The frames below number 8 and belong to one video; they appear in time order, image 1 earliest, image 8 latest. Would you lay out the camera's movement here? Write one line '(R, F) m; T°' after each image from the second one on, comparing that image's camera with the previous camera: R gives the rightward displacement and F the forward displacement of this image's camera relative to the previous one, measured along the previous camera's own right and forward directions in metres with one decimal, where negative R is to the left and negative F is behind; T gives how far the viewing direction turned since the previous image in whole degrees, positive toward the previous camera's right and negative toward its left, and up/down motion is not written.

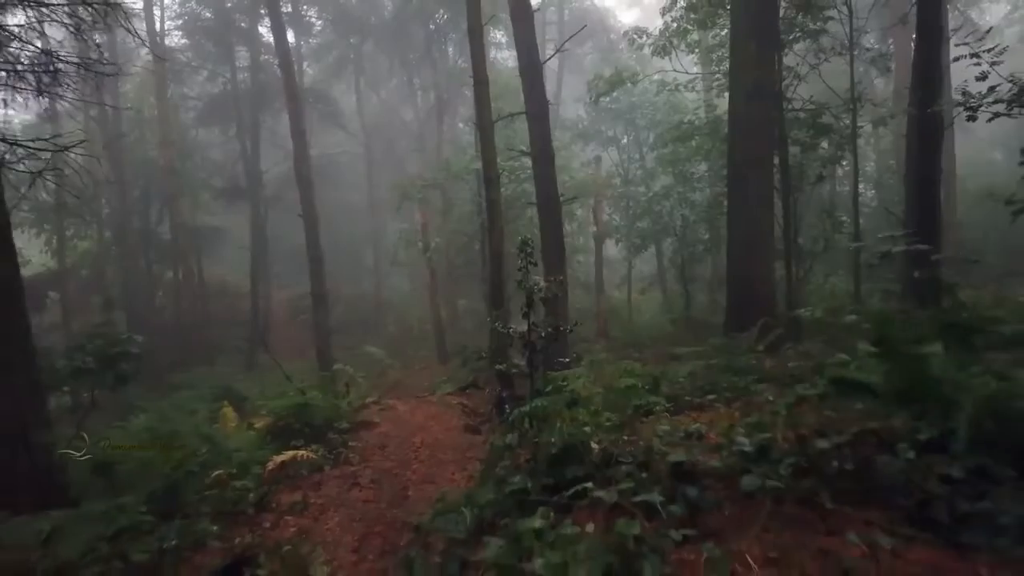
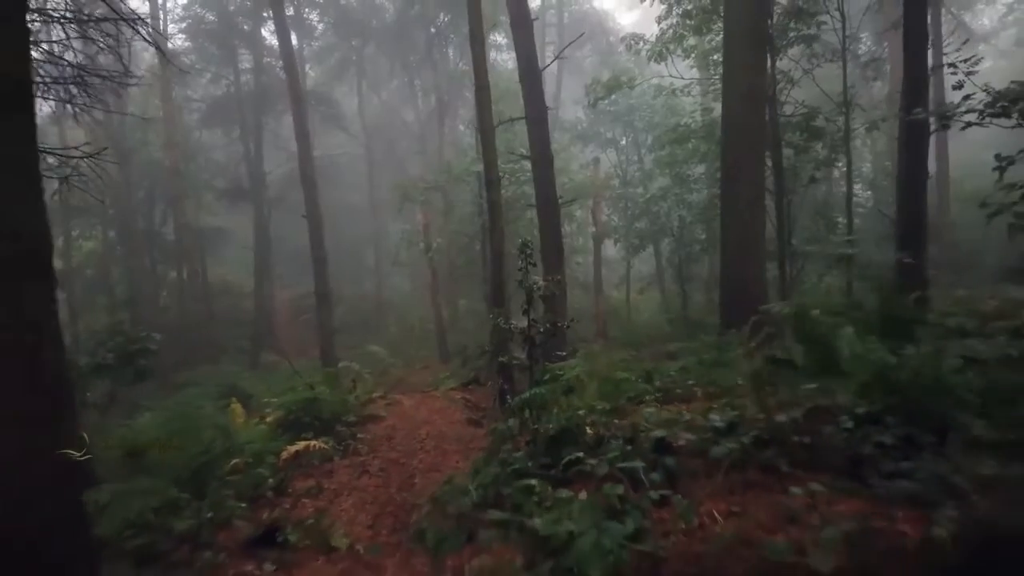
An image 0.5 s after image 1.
(0.0, -0.4) m; 0°
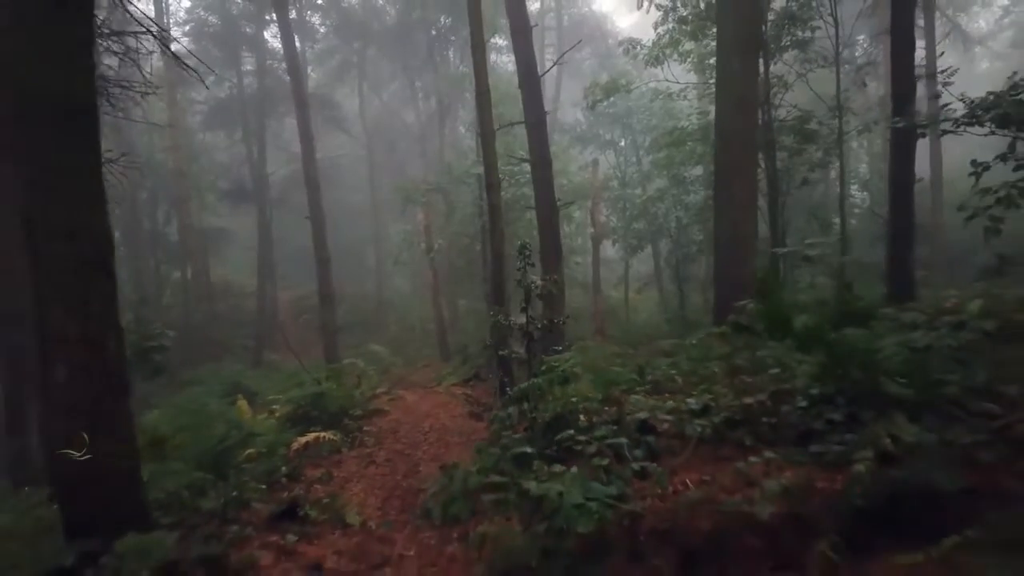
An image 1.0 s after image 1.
(0.0, -0.4) m; 0°
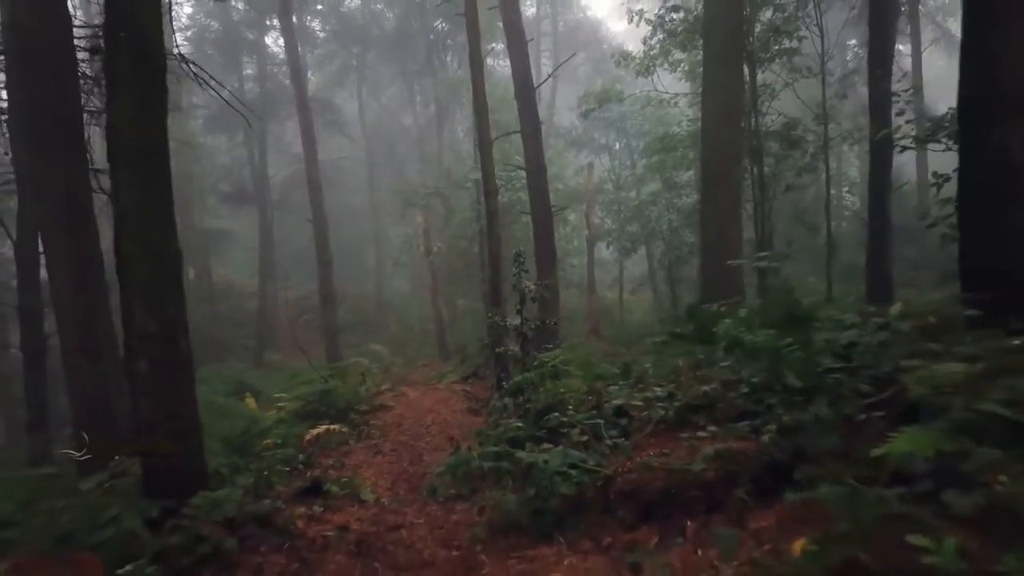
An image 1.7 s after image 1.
(0.0, -0.7) m; 0°
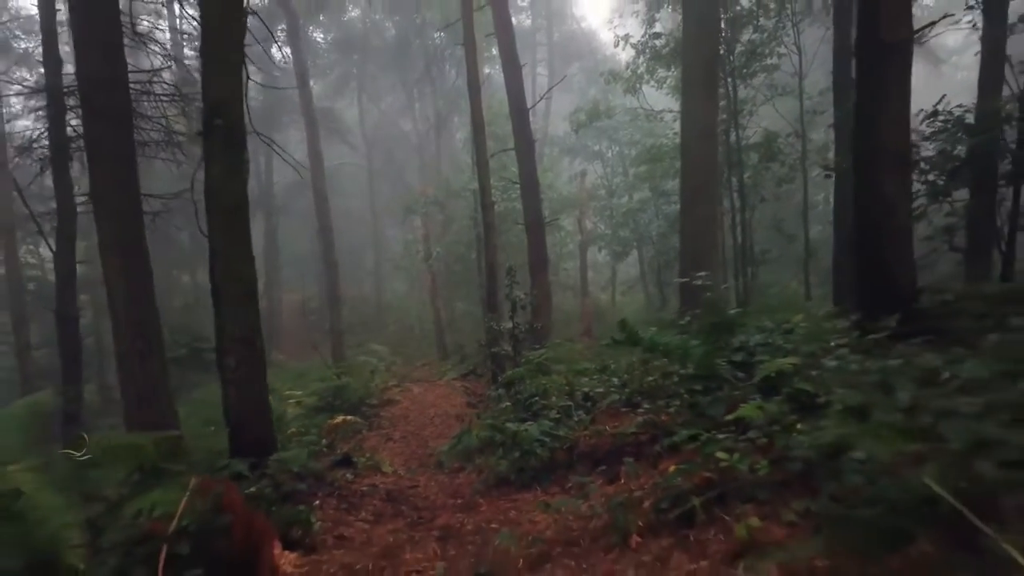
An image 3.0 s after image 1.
(0.0, -1.3) m; 0°
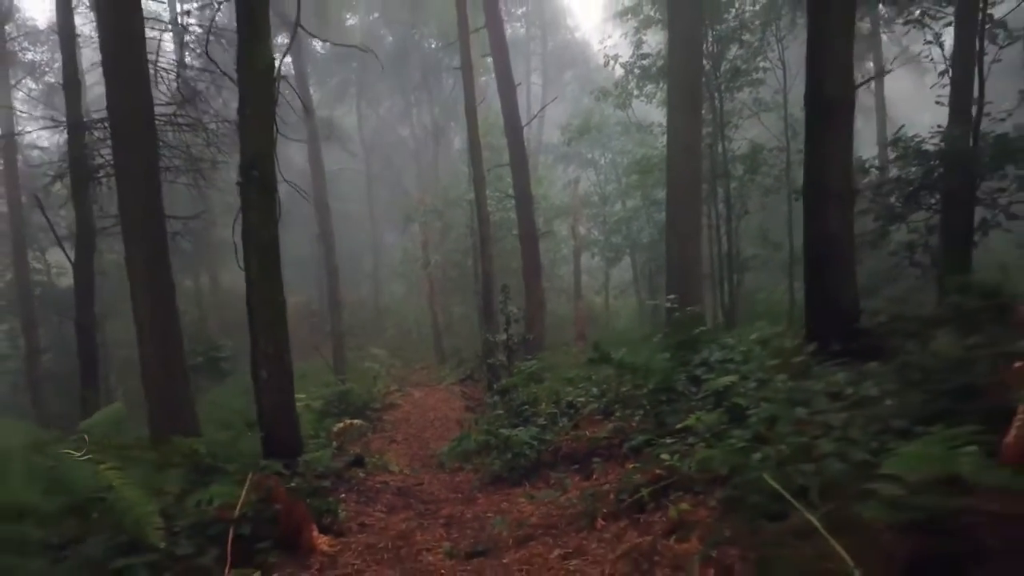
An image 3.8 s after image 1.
(0.0, -0.8) m; 0°
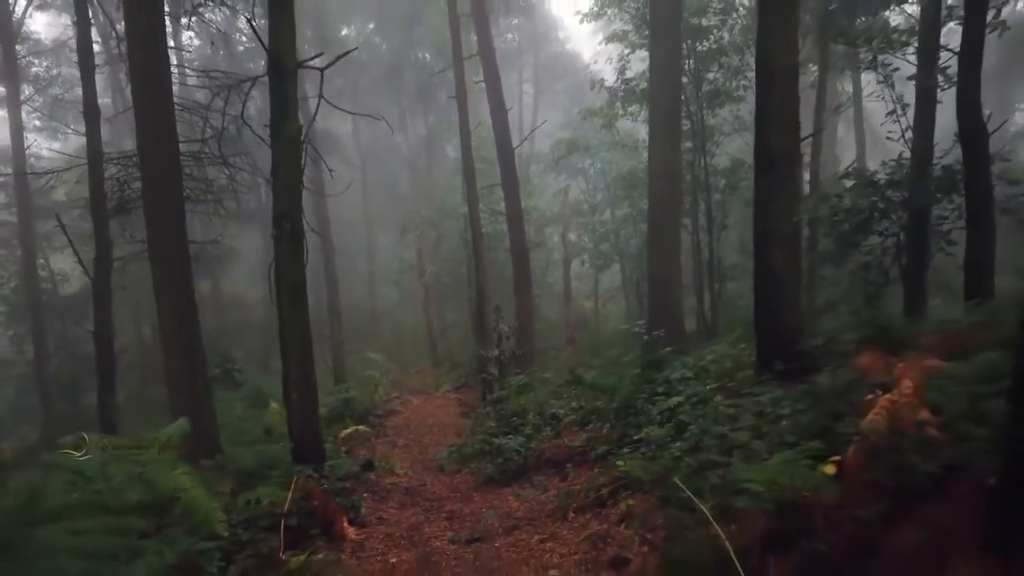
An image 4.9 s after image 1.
(0.0, -1.1) m; 0°
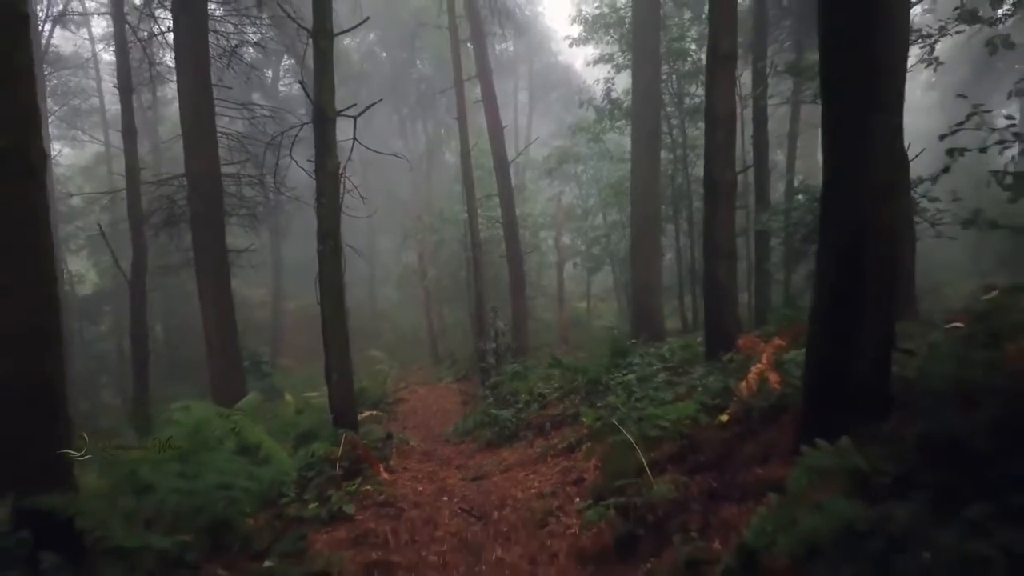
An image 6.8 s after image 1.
(0.0, -1.8) m; 0°
